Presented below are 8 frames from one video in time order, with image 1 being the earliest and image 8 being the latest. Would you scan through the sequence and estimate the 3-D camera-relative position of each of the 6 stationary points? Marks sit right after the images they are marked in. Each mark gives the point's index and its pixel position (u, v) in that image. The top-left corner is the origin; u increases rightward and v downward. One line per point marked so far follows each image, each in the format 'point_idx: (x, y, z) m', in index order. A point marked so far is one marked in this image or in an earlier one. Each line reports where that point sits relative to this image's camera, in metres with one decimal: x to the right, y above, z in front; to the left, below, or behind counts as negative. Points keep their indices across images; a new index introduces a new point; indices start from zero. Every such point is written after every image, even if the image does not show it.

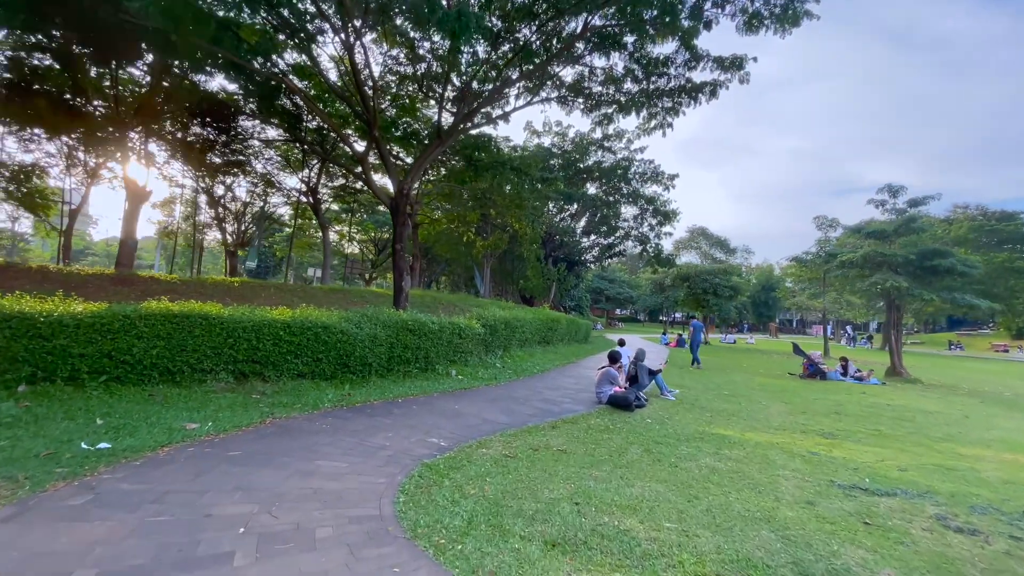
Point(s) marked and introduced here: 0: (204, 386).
0: (-4.5, -1.4, +6.9) m
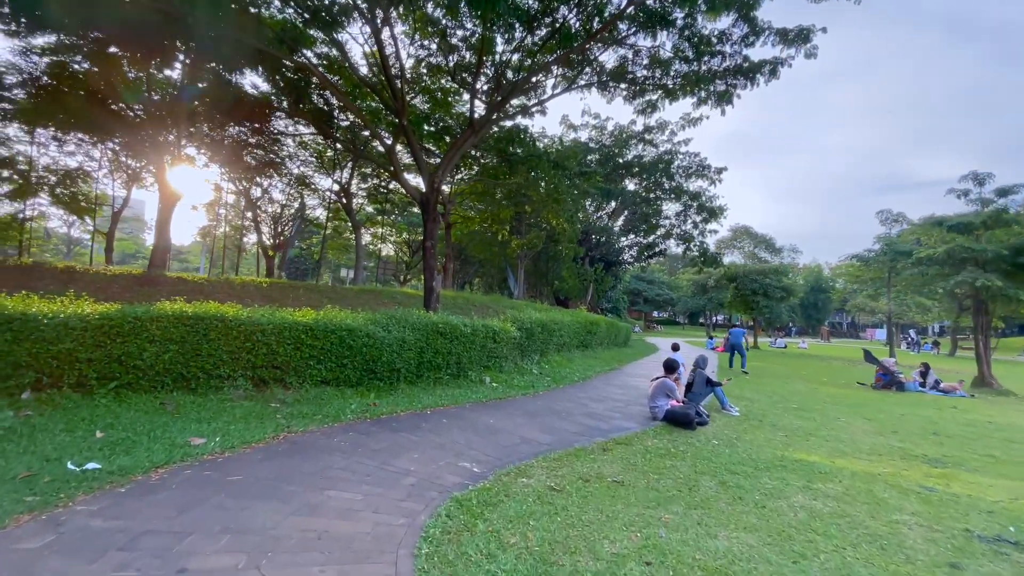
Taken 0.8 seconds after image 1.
0: (-3.9, -1.4, +6.4) m
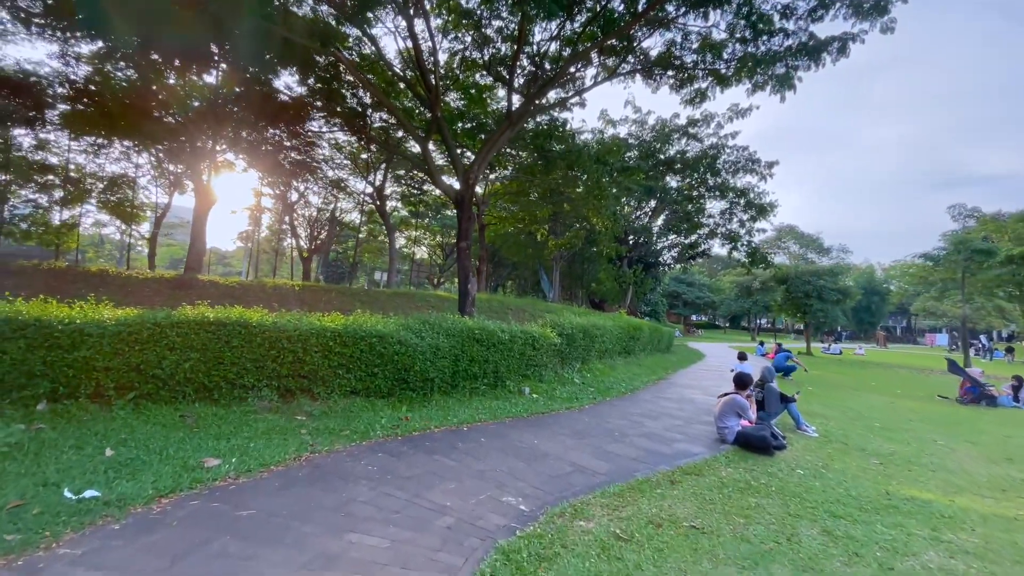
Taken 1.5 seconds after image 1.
0: (-3.4, -1.5, +6.0) m
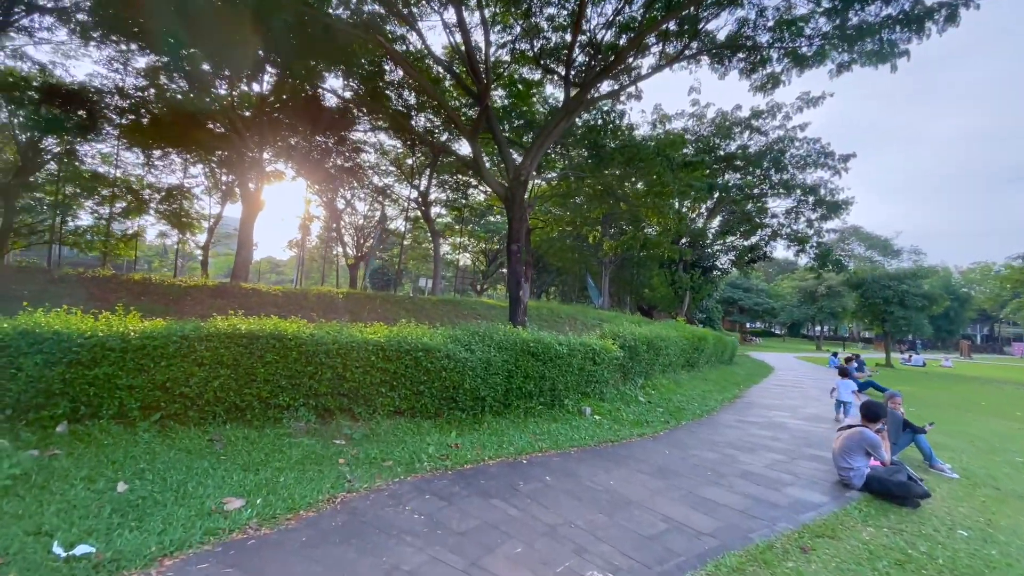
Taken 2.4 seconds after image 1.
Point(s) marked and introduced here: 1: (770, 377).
0: (-2.6, -1.6, +5.3) m
1: (+8.6, -3.0, +15.6) m
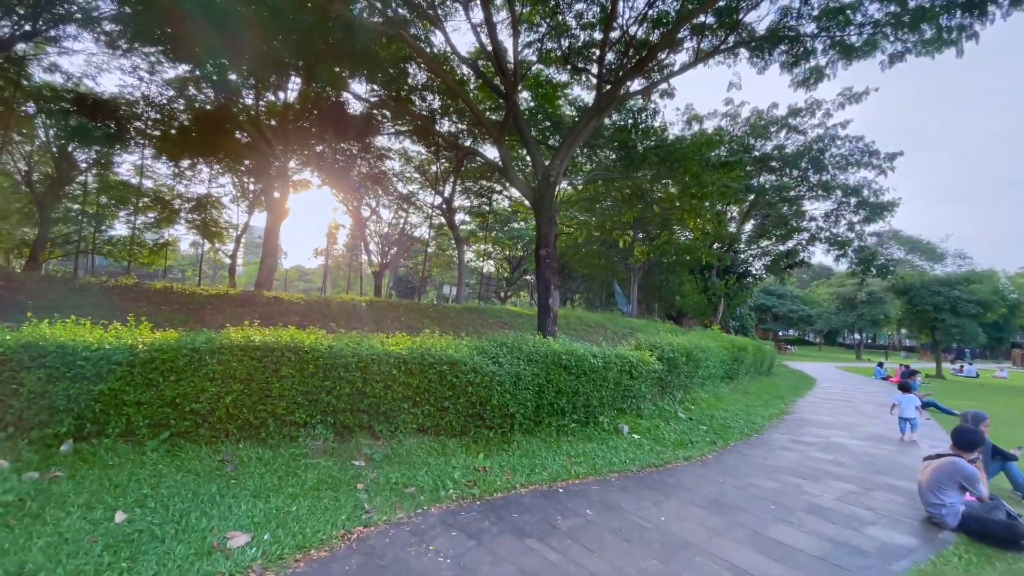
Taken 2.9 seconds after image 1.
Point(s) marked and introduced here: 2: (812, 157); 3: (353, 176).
0: (-2.3, -1.7, +5.0) m
1: (+9.4, -3.2, +14.6) m
2: (+12.5, +5.5, +19.7) m
3: (-6.2, +4.4, +18.3) m
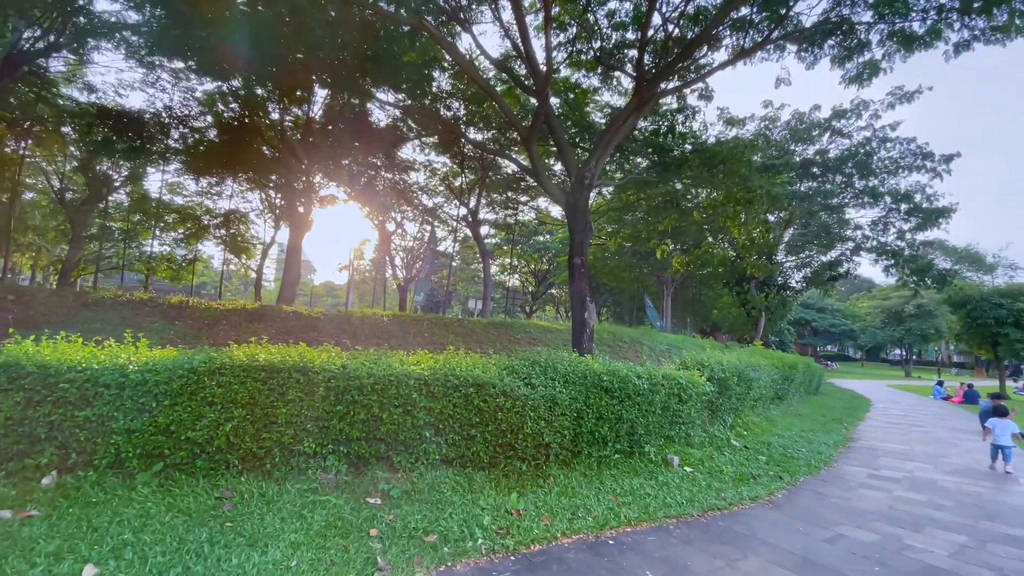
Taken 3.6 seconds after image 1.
0: (-1.9, -1.8, +4.4) m
1: (+10.3, -3.5, +13.3) m
2: (+13.6, +5.0, +18.5) m
3: (-5.2, +3.9, +18.1) m
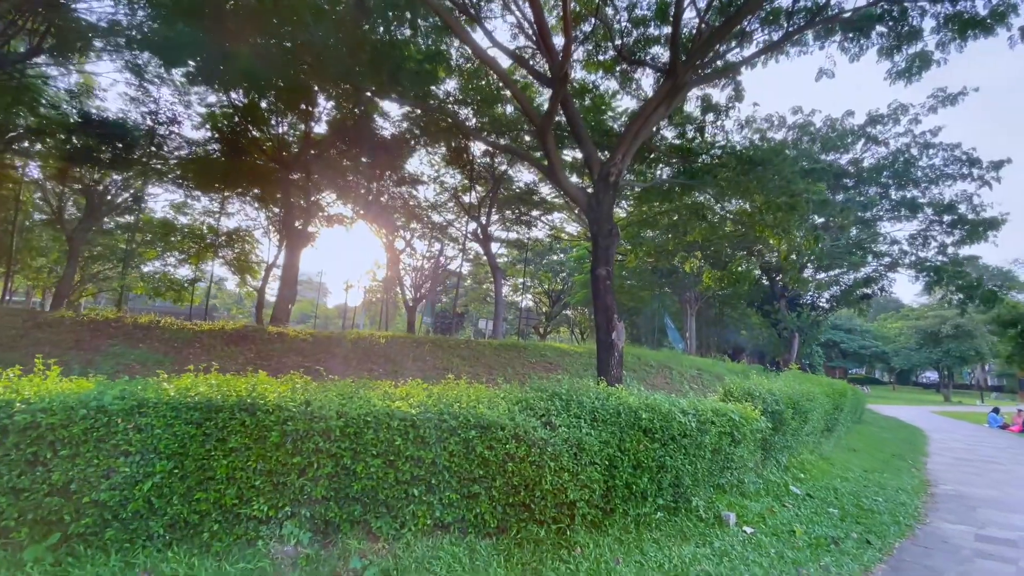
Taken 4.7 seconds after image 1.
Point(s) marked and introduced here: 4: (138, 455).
0: (-1.8, -1.9, +3.3) m
1: (+10.6, -3.9, +11.8) m
2: (+14.1, +4.3, +17.3) m
3: (-4.7, +3.1, +17.3) m
4: (-2.5, -1.1, +3.2) m
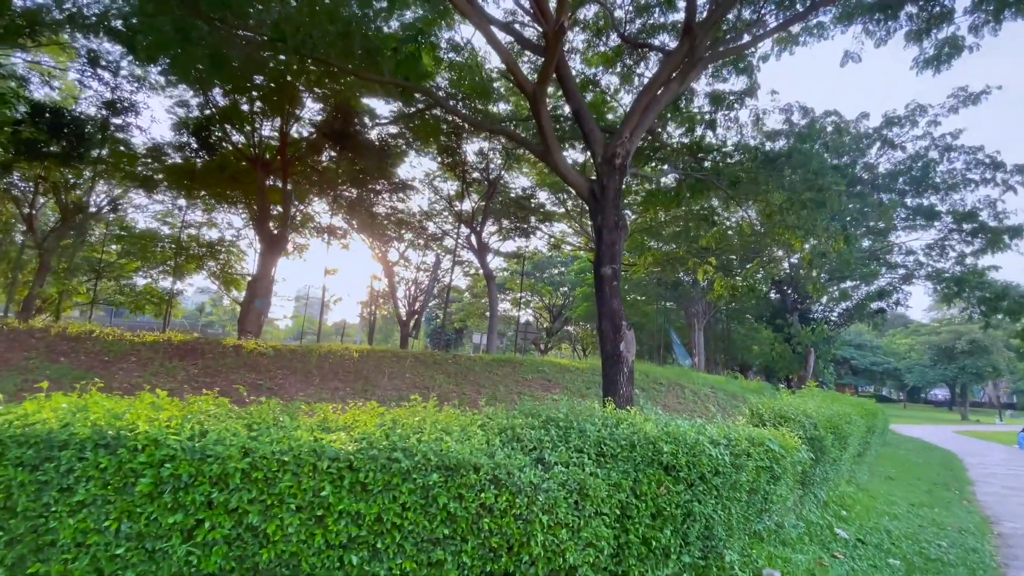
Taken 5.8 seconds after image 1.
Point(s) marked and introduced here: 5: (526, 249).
0: (-2.0, -1.8, +2.3) m
1: (+10.5, -4.2, +10.7) m
2: (+14.0, +3.9, +16.5) m
3: (-4.8, +2.7, +16.5) m
4: (-2.6, -1.0, +2.2) m
5: (+0.5, +1.7, +19.1) m
